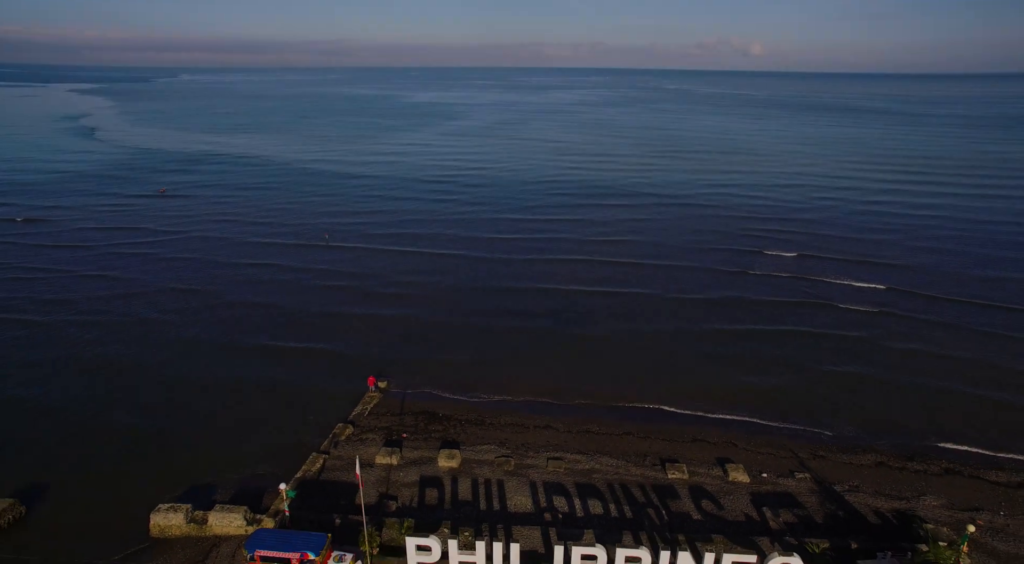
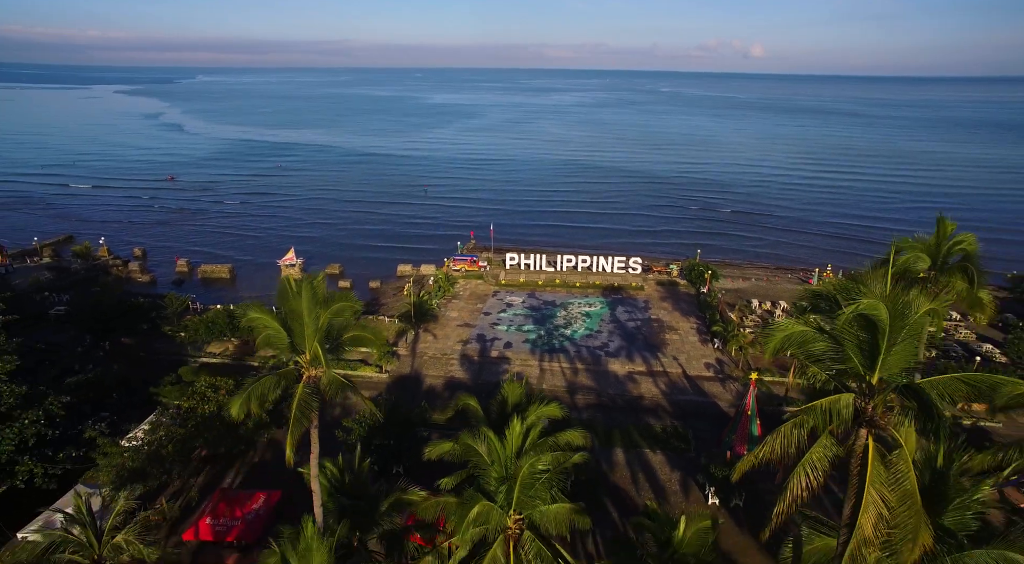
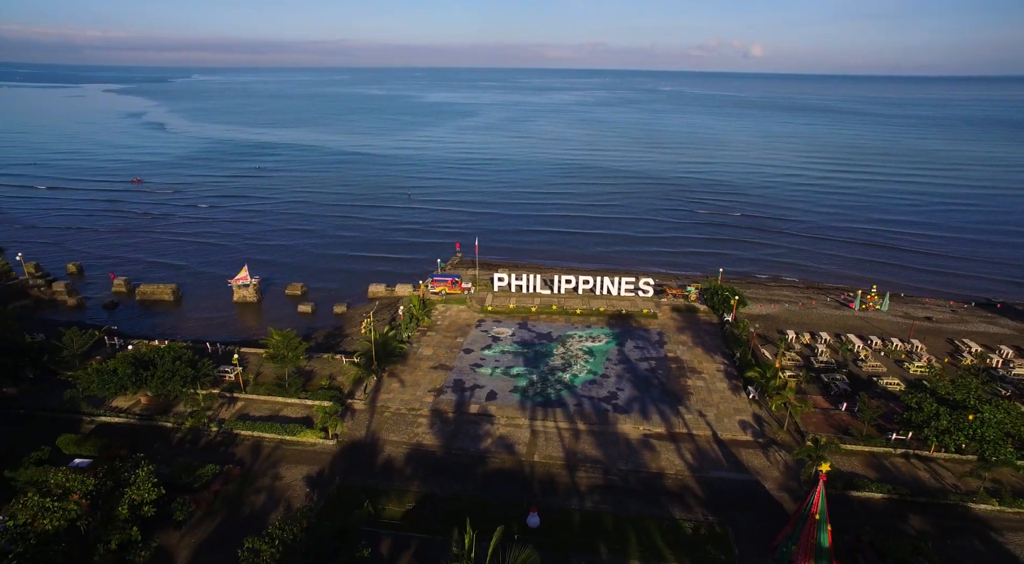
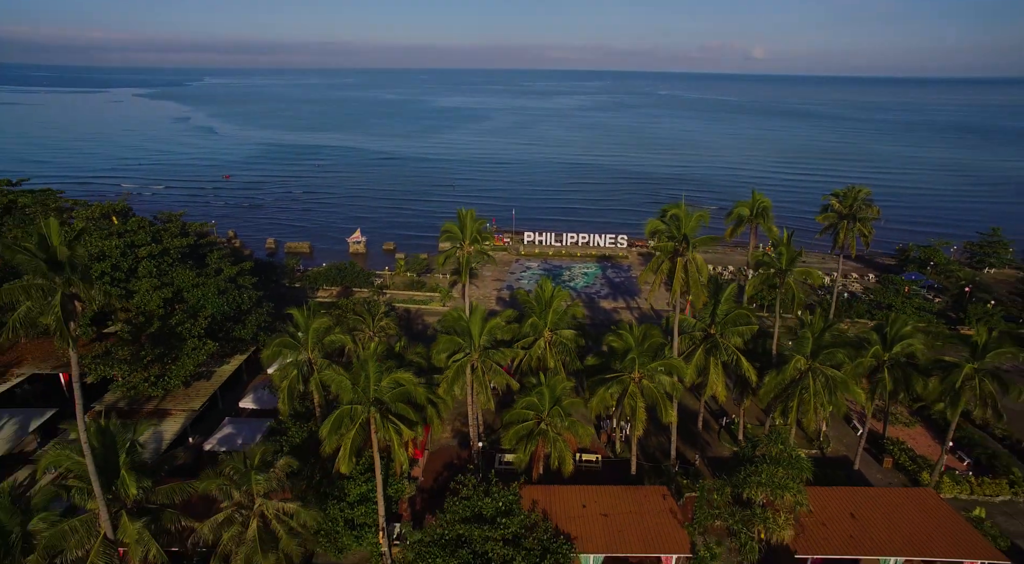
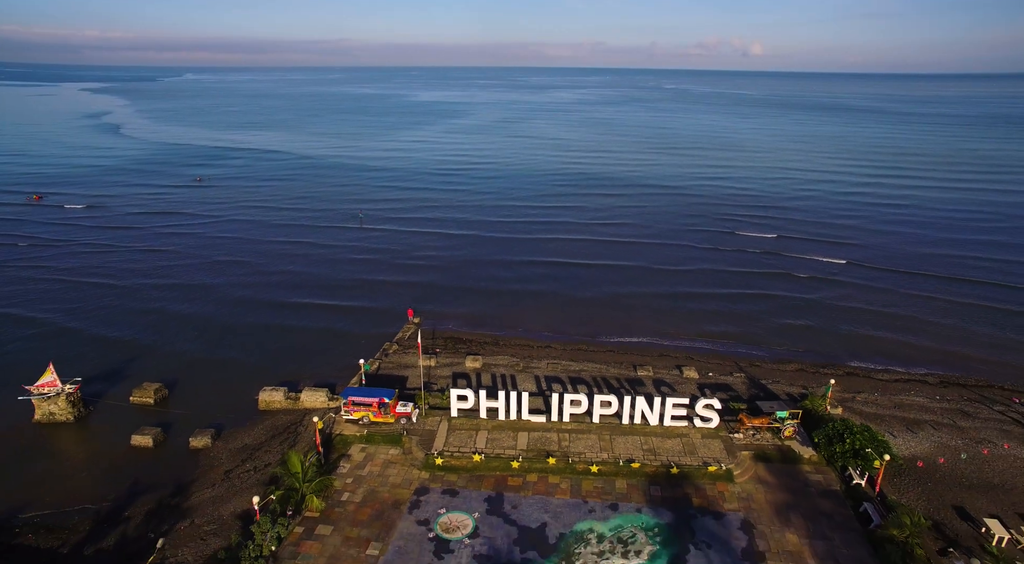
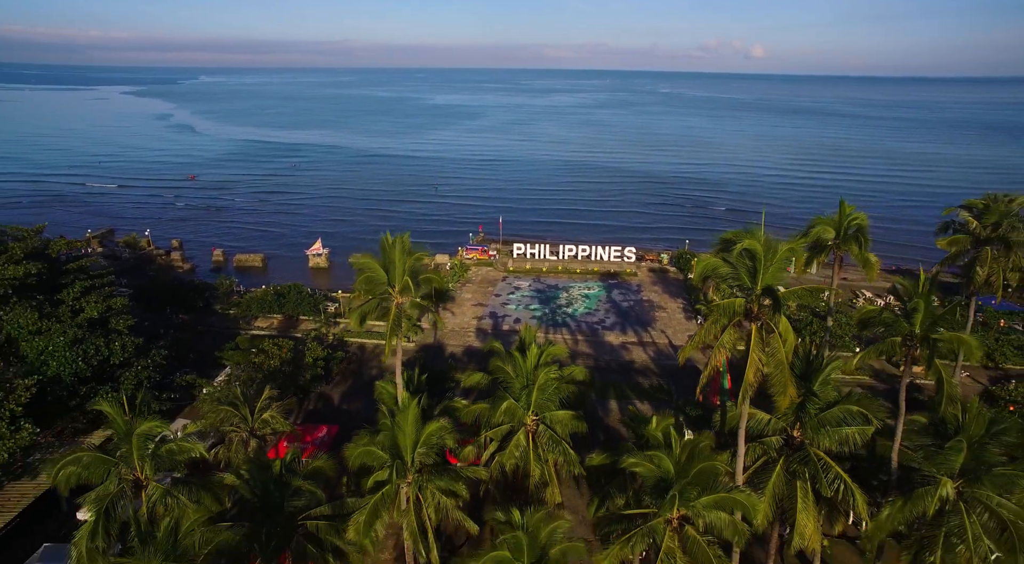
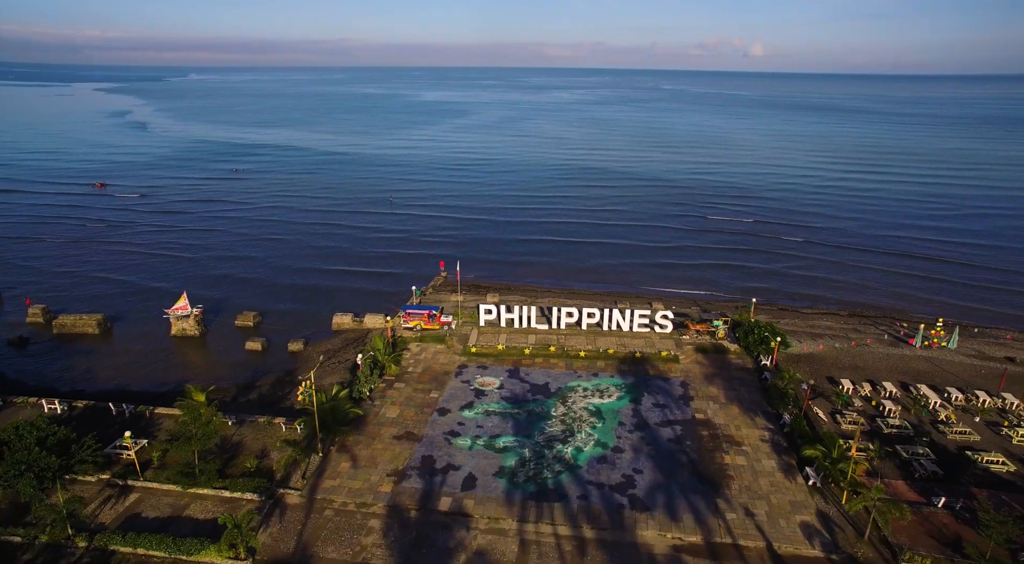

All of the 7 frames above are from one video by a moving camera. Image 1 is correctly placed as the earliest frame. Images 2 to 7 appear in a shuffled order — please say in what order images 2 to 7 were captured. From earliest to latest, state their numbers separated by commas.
5, 7, 3, 2, 6, 4
